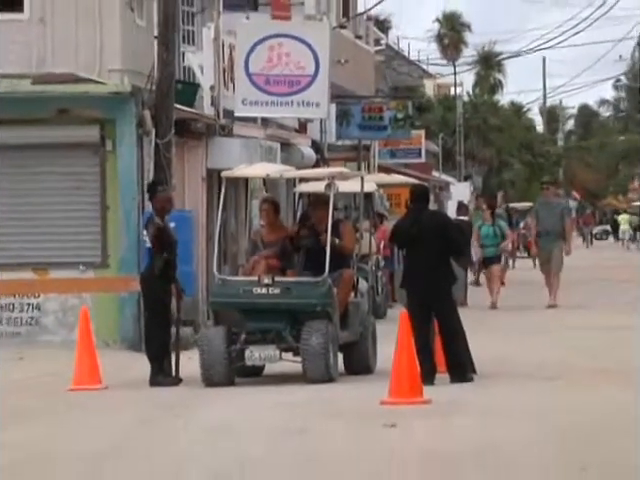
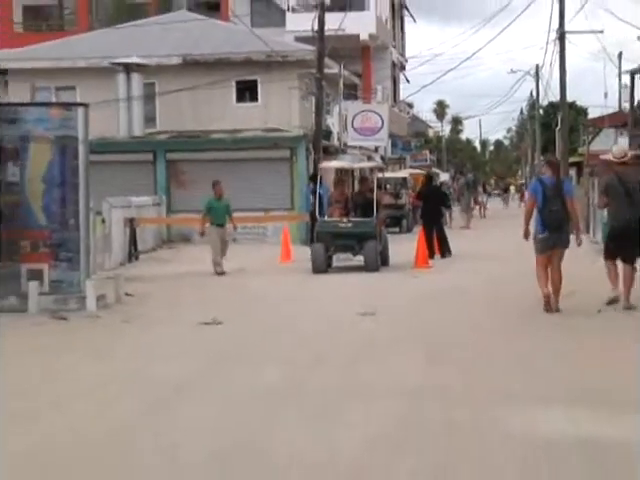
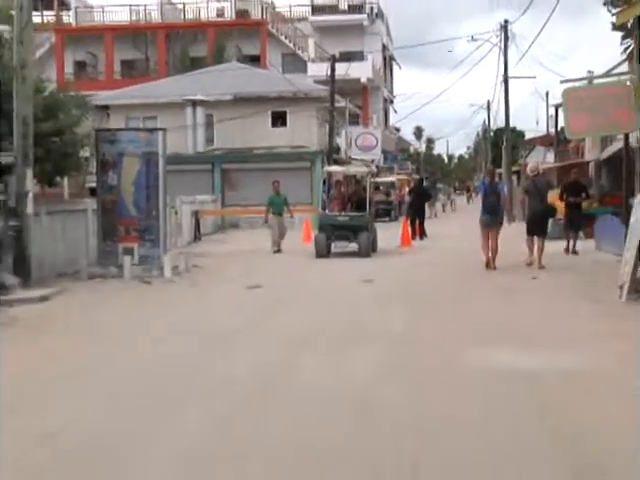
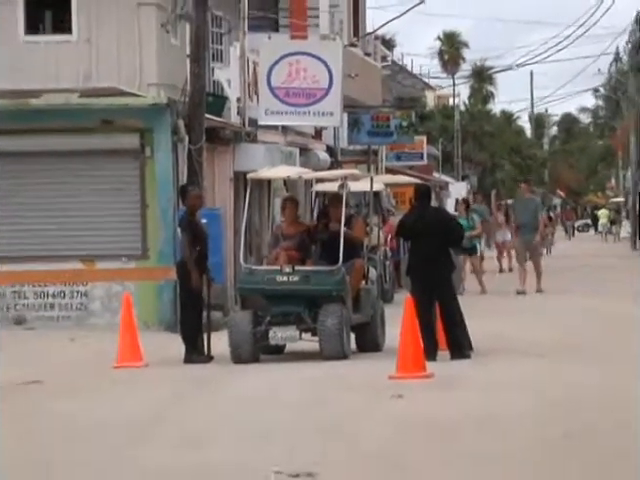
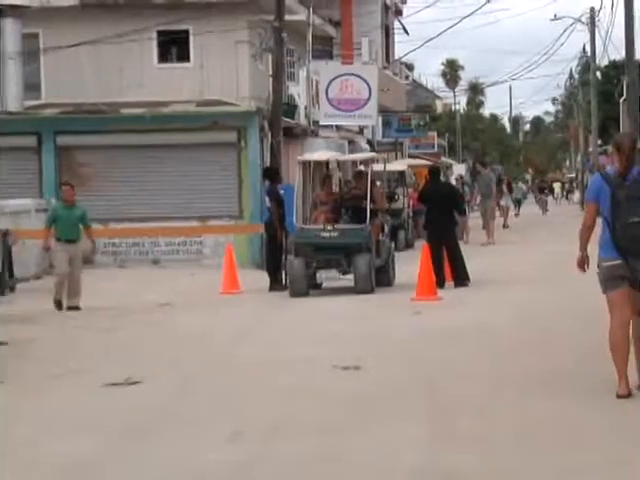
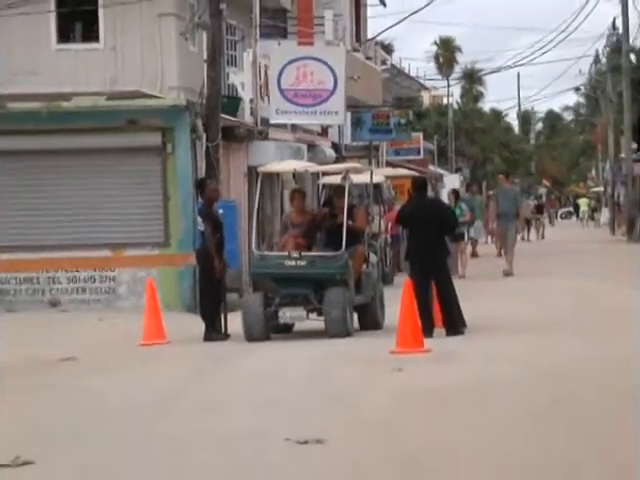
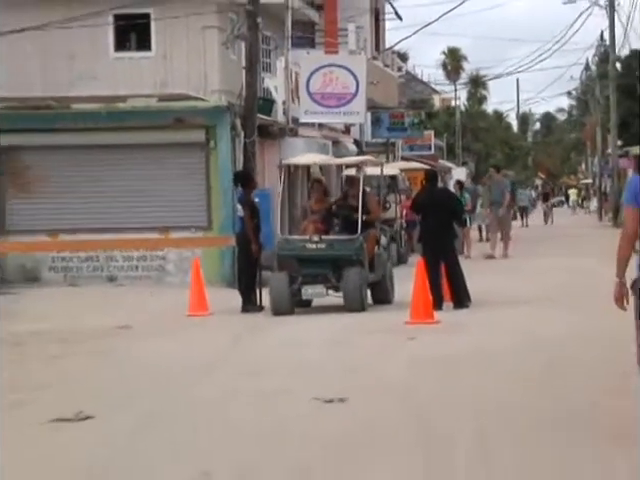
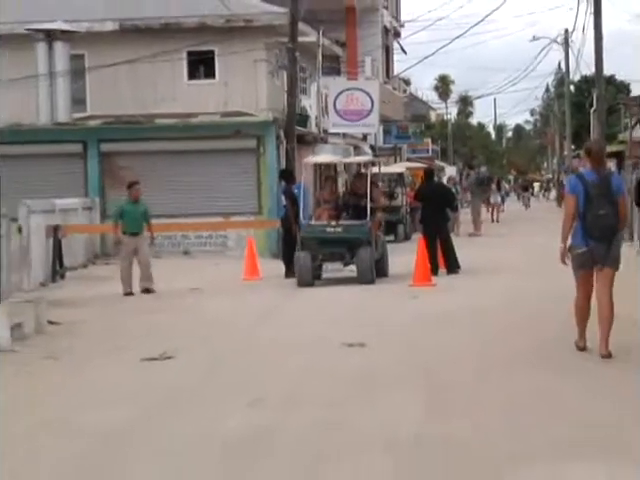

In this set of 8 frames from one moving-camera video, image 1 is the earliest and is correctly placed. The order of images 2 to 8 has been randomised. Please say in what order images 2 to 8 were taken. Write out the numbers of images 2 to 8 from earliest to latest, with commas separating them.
4, 6, 7, 5, 8, 2, 3
